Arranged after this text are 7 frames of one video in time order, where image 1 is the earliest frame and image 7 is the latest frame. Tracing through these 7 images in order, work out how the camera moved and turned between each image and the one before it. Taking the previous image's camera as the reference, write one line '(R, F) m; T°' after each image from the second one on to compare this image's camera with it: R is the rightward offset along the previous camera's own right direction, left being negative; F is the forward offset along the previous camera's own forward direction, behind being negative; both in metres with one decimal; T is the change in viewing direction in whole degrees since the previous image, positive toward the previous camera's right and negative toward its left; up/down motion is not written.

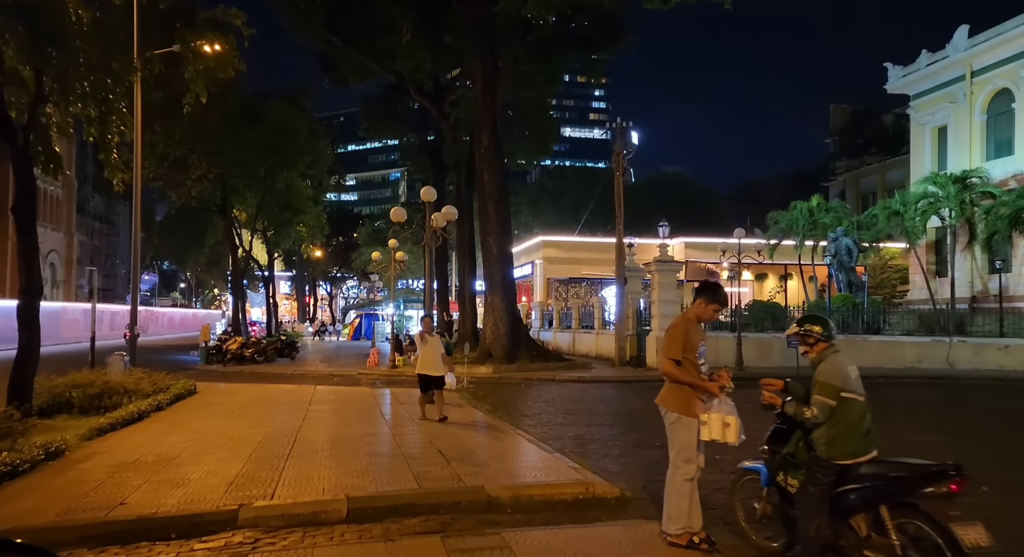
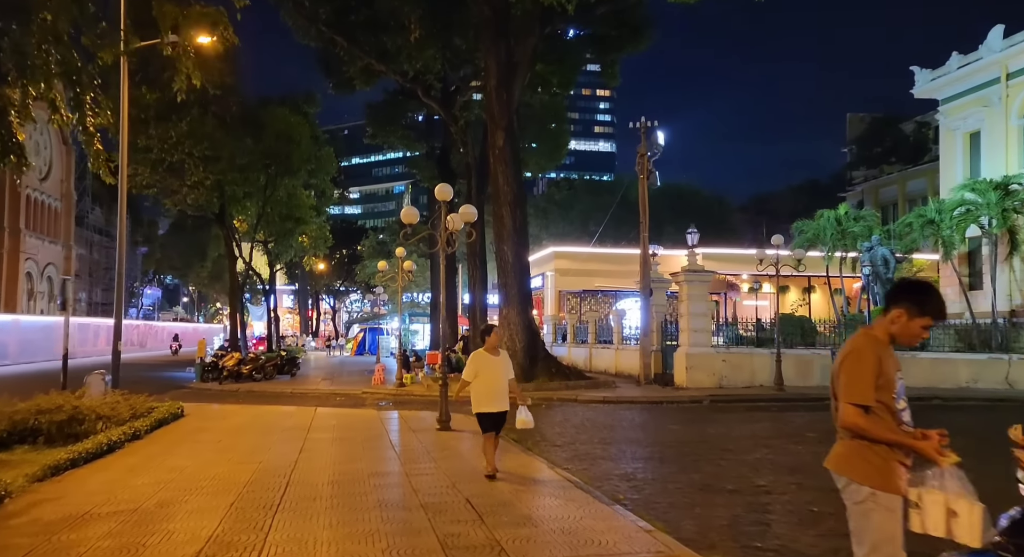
(-0.4, +1.7) m; 0°
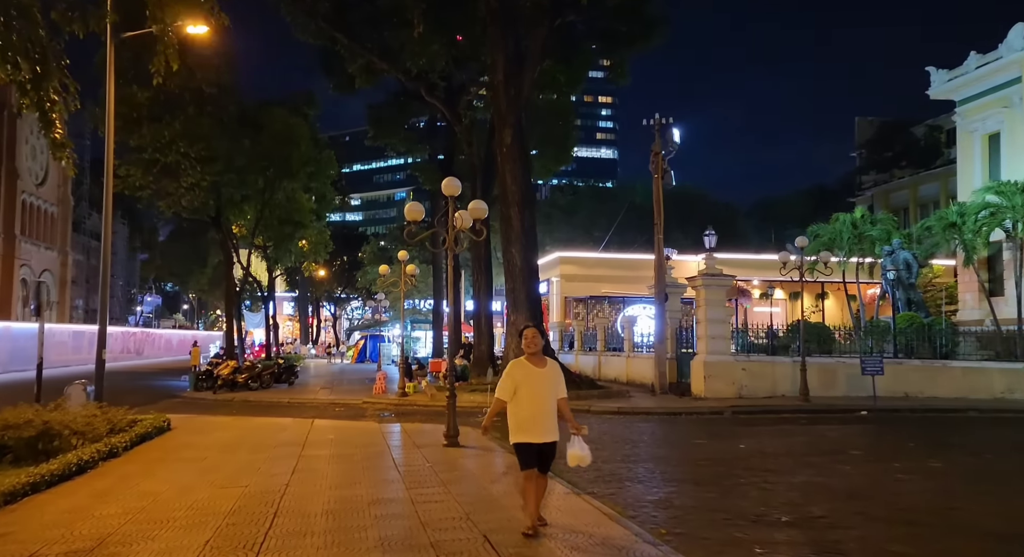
(-0.2, +1.1) m; 0°
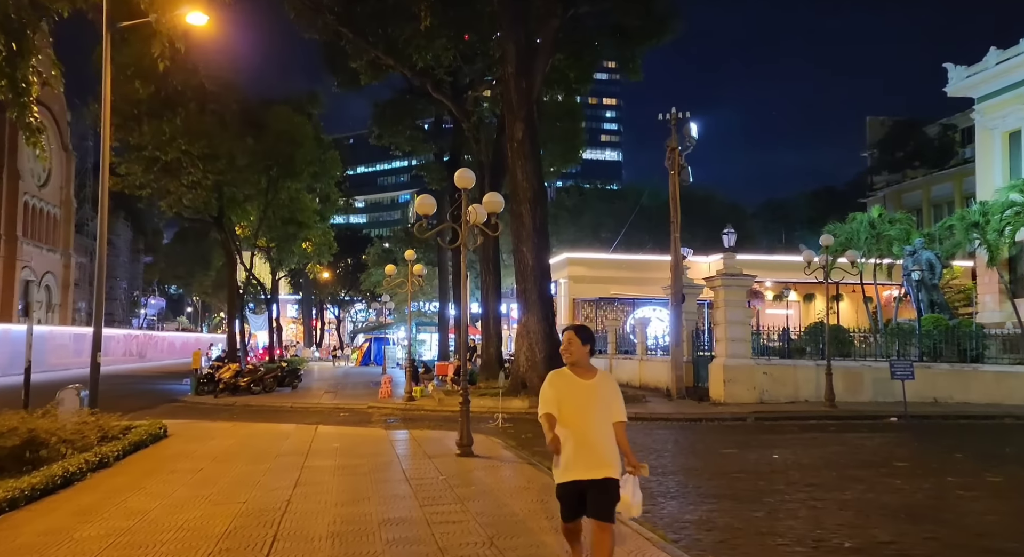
(-0.2, +0.7) m; 0°
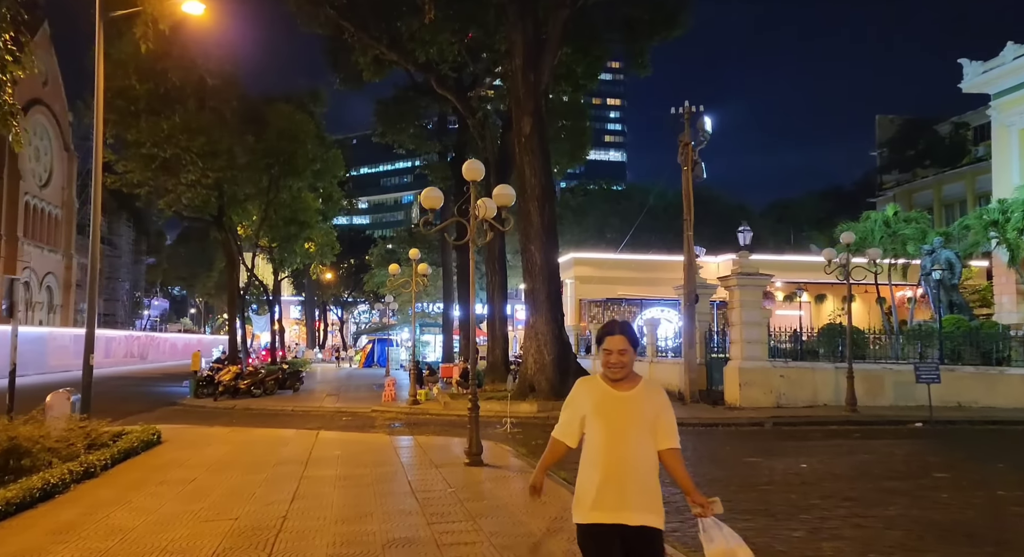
(-0.1, +0.6) m; 0°
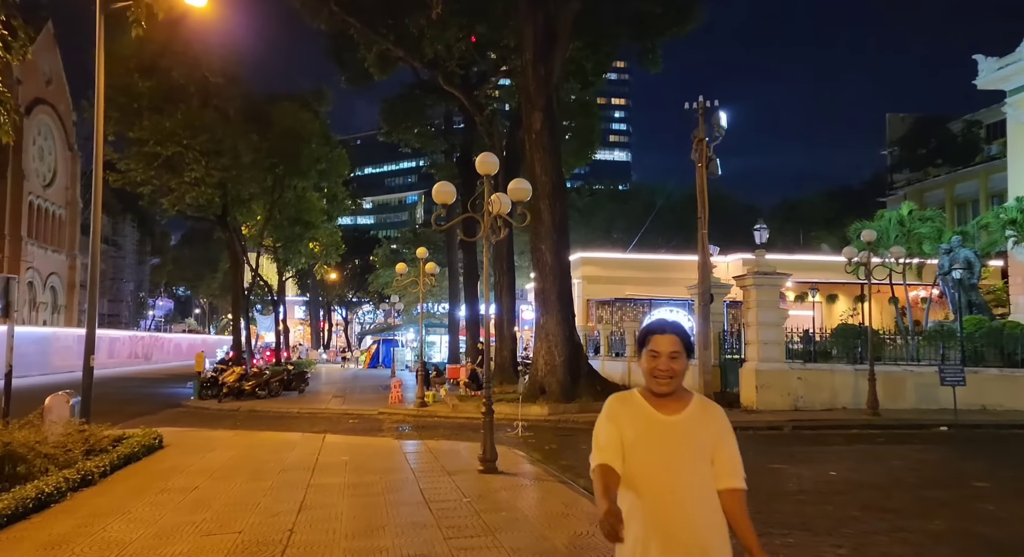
(-0.2, +0.4) m; 0°
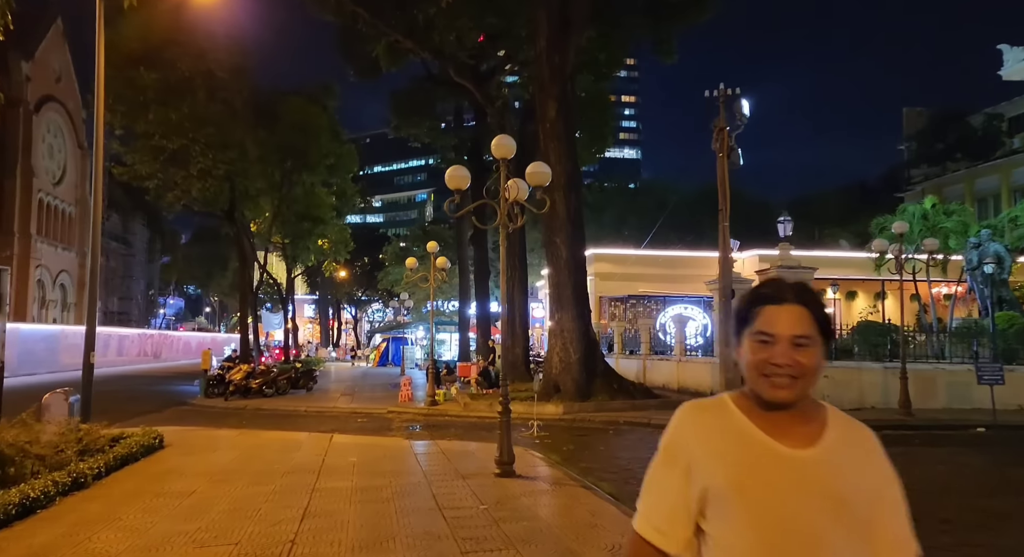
(-0.1, +0.6) m; -1°
